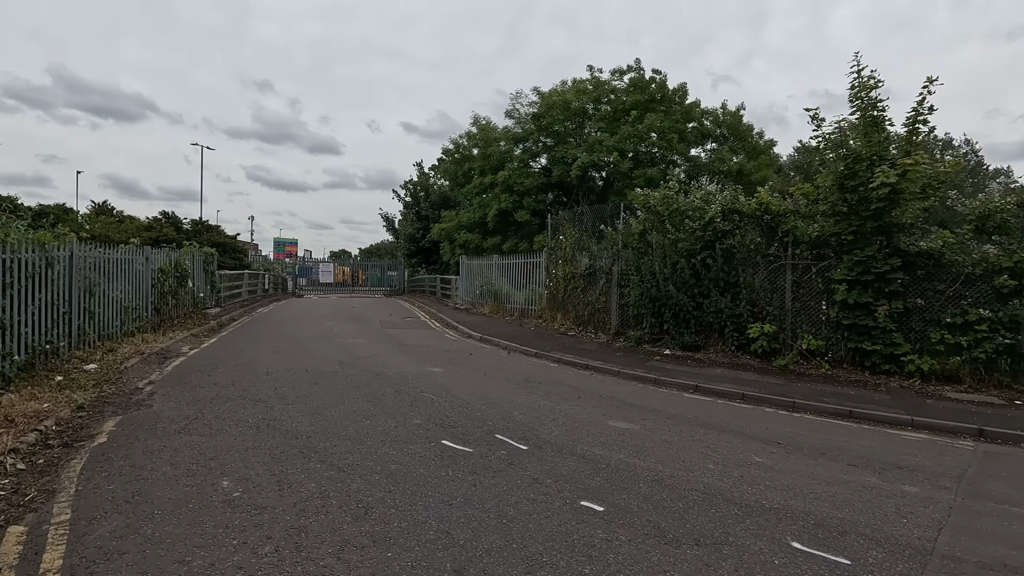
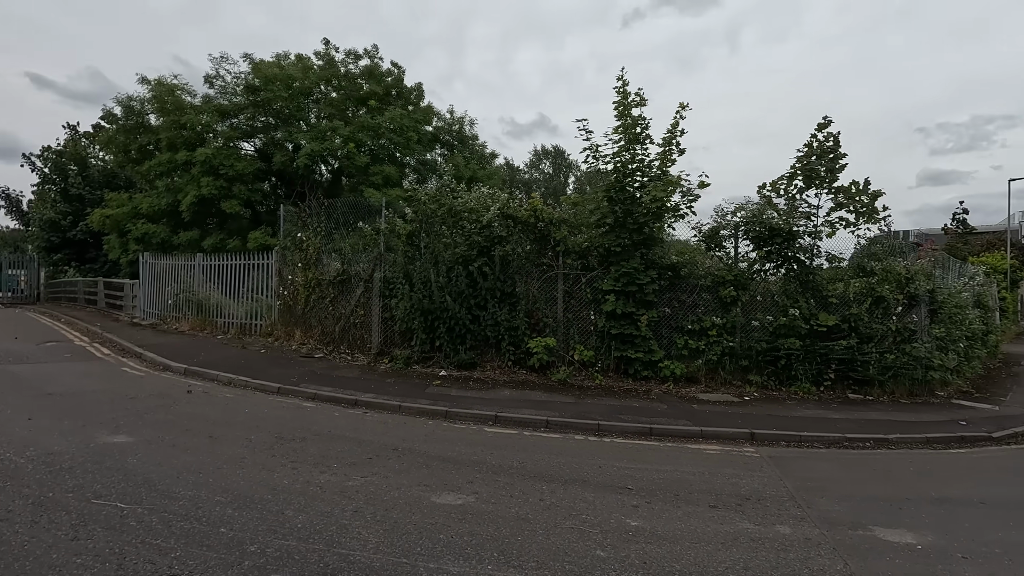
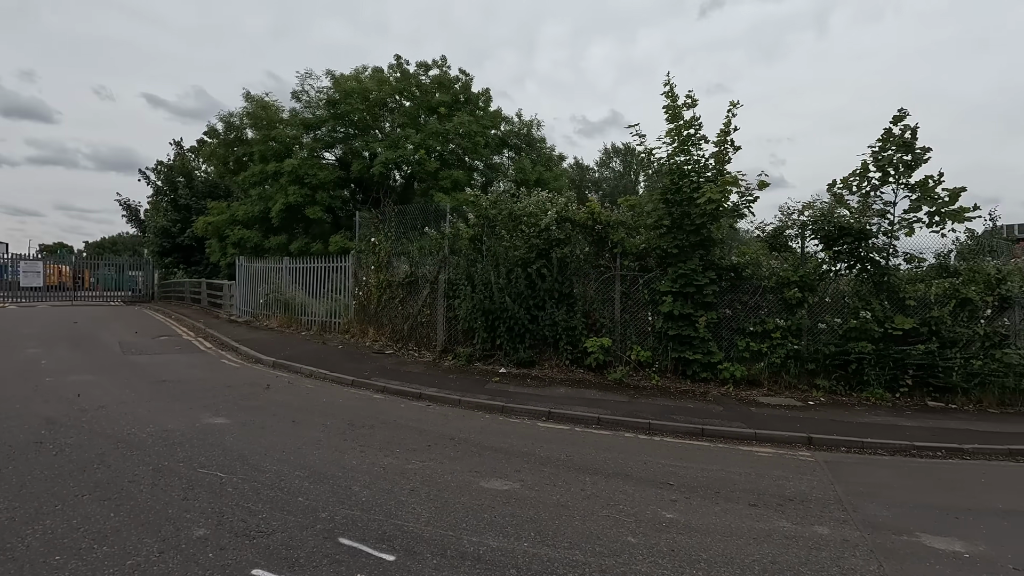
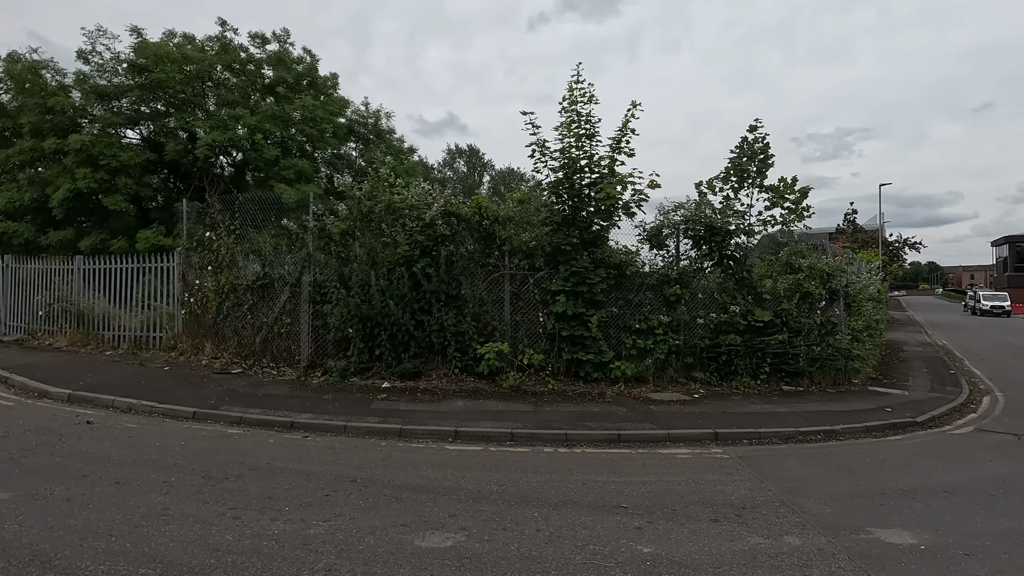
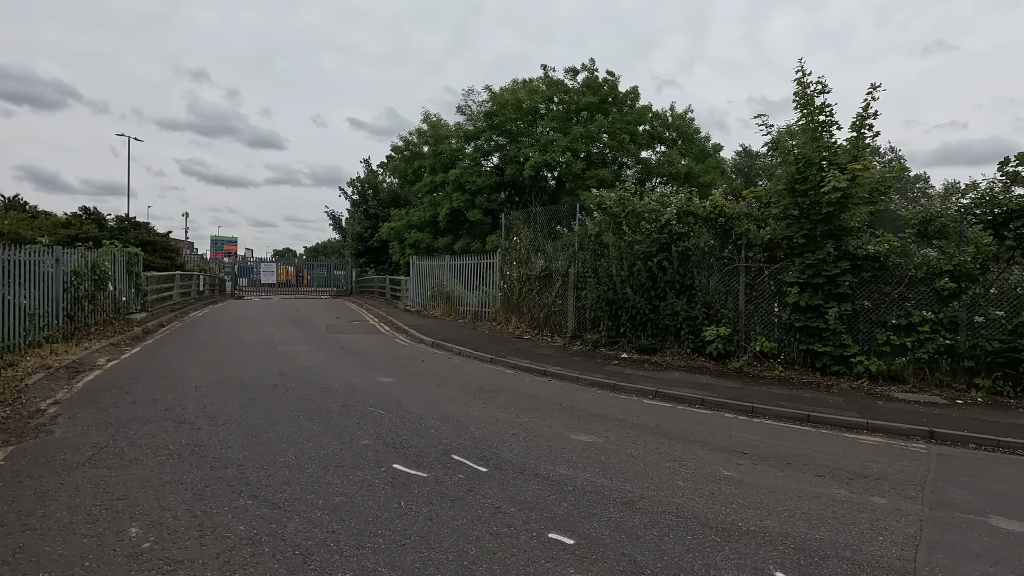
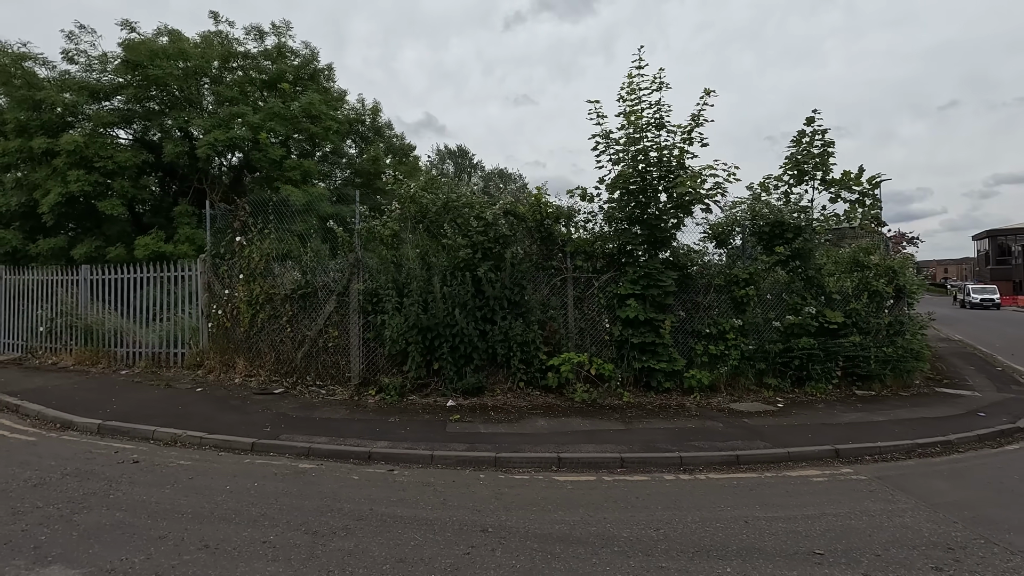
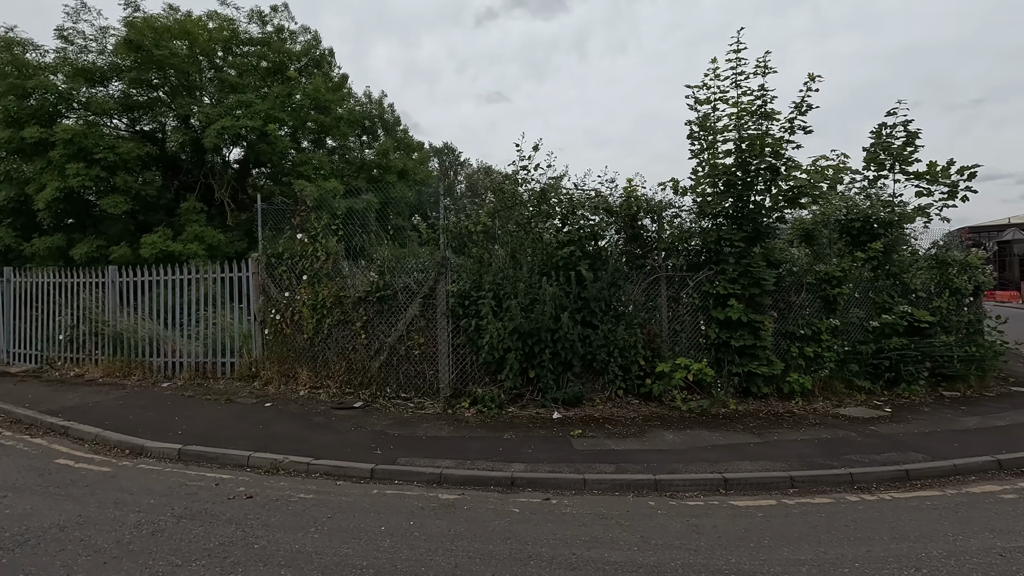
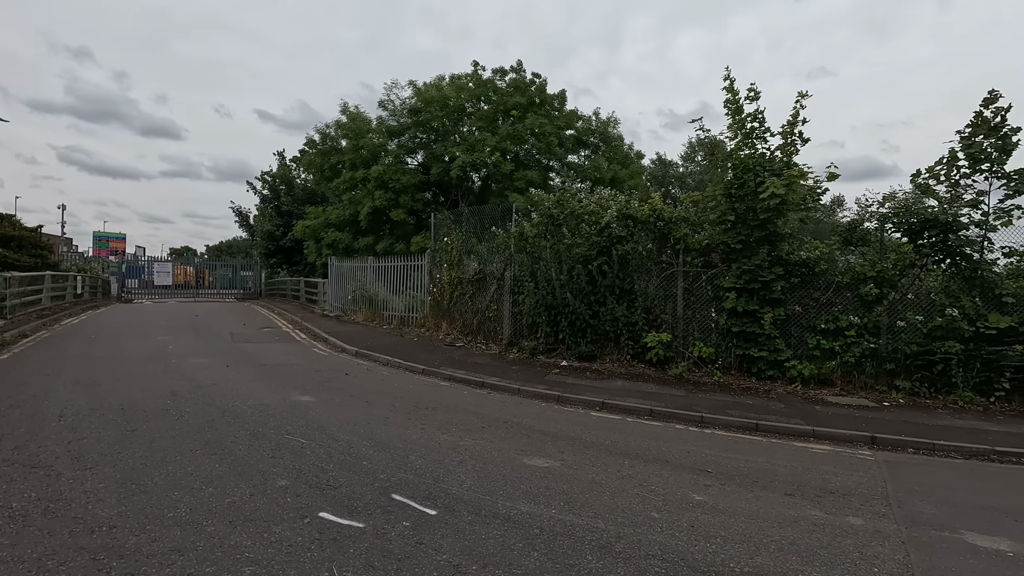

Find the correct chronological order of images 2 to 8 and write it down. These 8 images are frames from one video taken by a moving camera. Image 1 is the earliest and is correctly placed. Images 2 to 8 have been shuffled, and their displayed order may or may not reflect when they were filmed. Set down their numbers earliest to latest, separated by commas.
5, 8, 3, 2, 4, 6, 7
